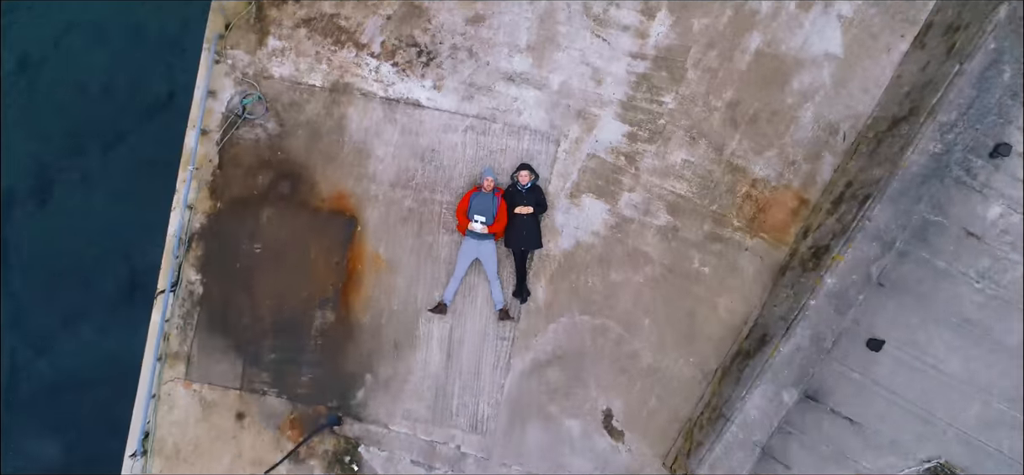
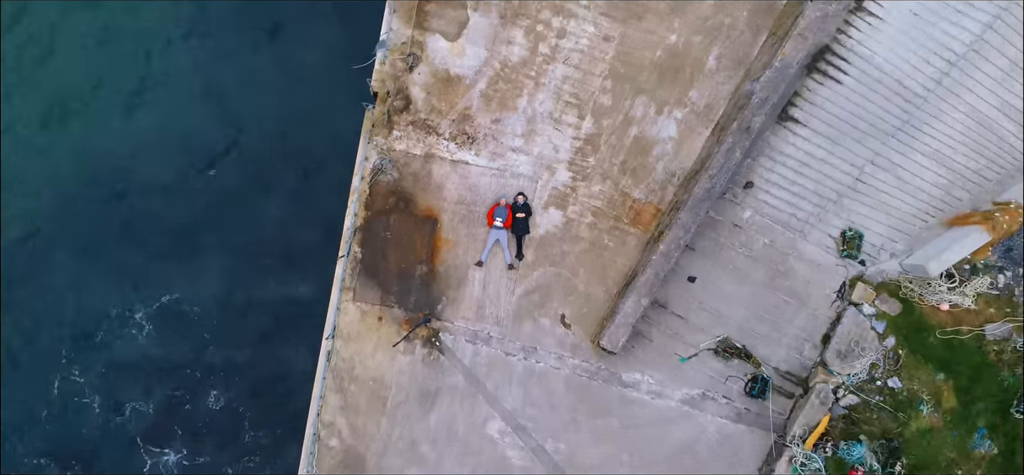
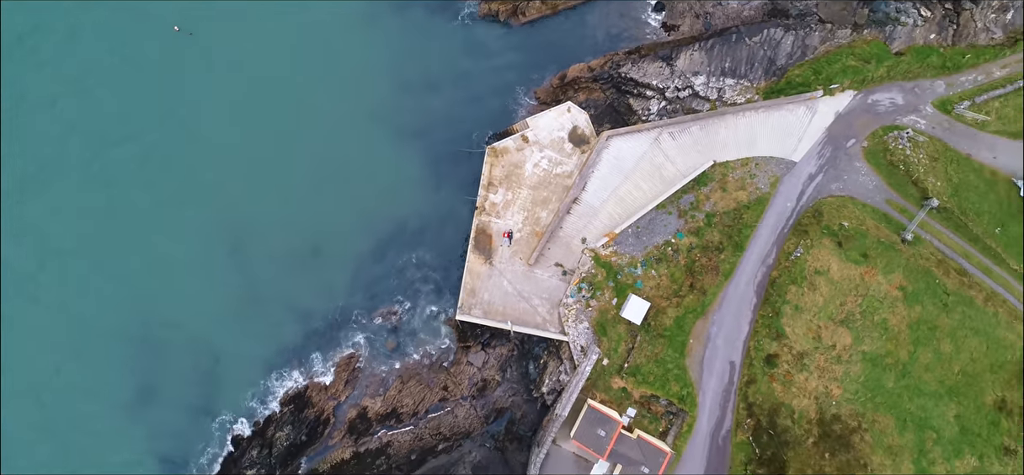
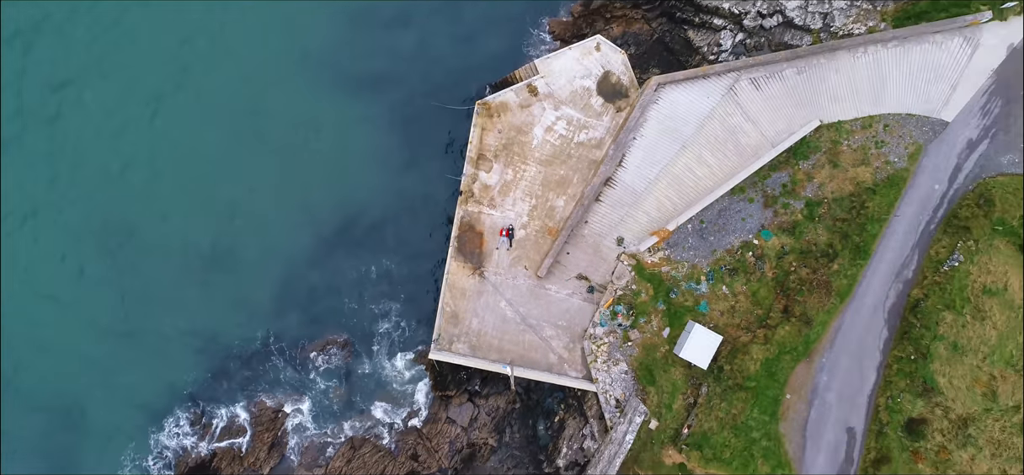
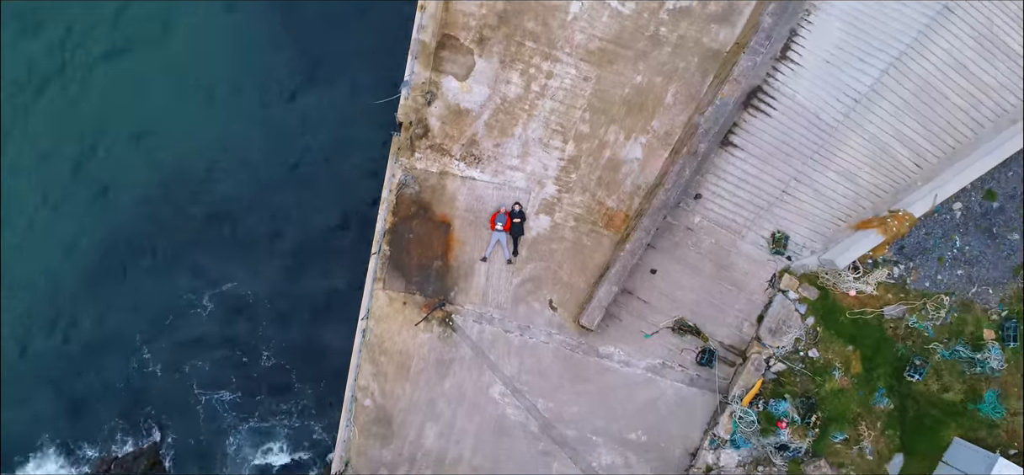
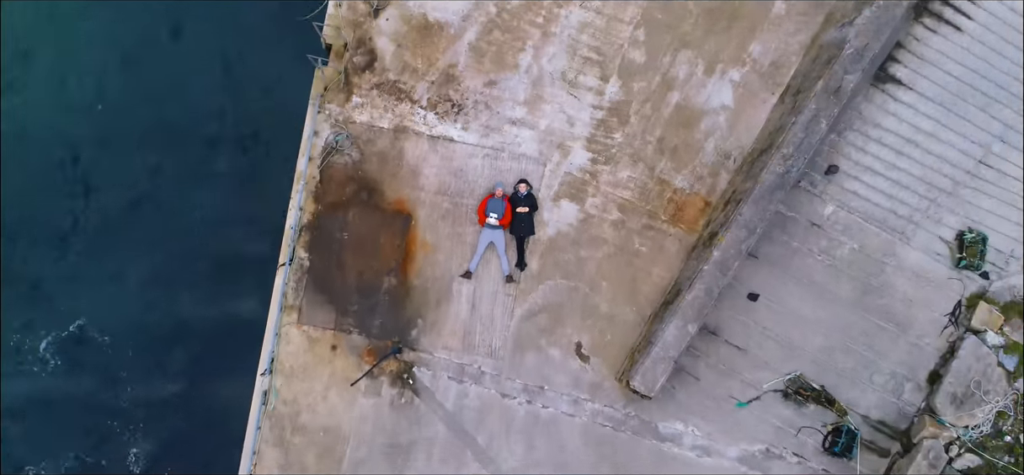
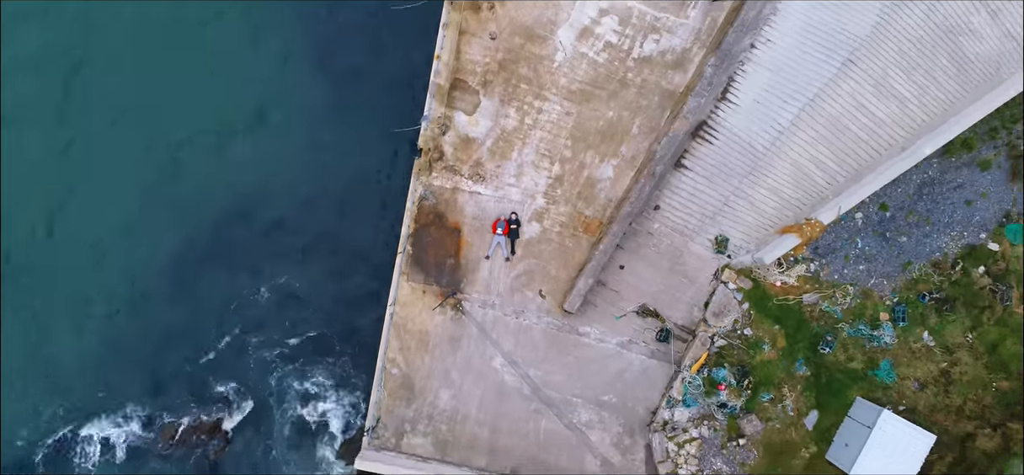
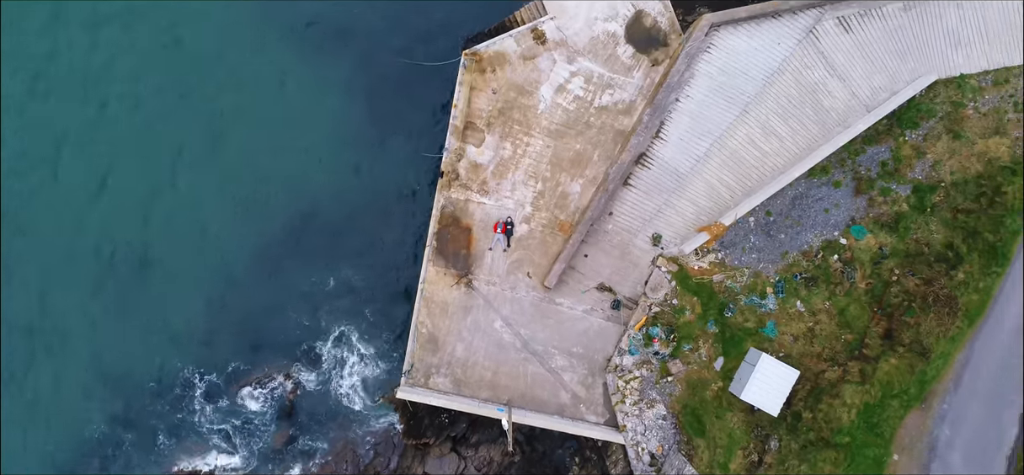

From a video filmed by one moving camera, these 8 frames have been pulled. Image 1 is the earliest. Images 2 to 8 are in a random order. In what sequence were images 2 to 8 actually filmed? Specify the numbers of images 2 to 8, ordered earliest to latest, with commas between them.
6, 2, 5, 7, 8, 4, 3
